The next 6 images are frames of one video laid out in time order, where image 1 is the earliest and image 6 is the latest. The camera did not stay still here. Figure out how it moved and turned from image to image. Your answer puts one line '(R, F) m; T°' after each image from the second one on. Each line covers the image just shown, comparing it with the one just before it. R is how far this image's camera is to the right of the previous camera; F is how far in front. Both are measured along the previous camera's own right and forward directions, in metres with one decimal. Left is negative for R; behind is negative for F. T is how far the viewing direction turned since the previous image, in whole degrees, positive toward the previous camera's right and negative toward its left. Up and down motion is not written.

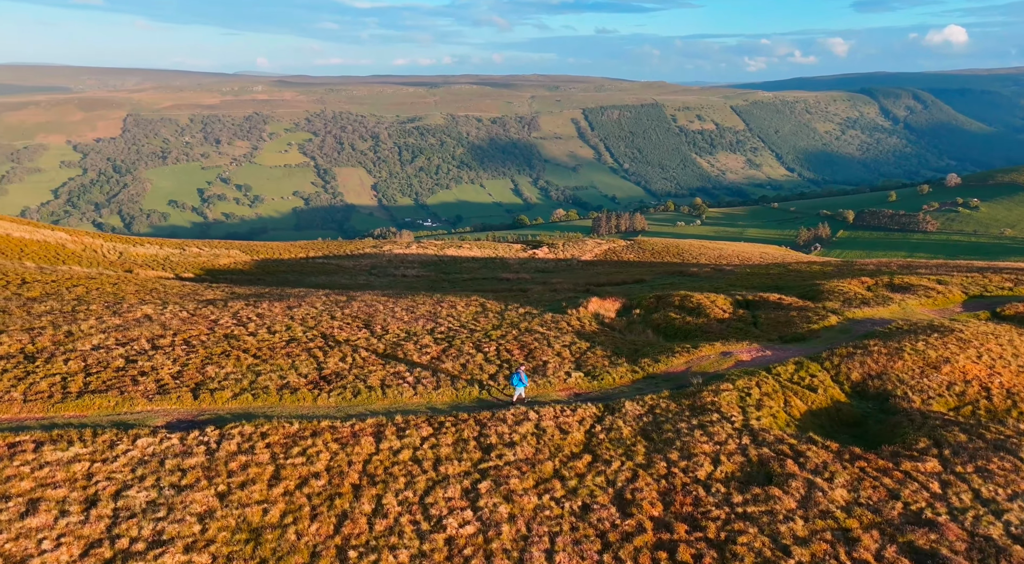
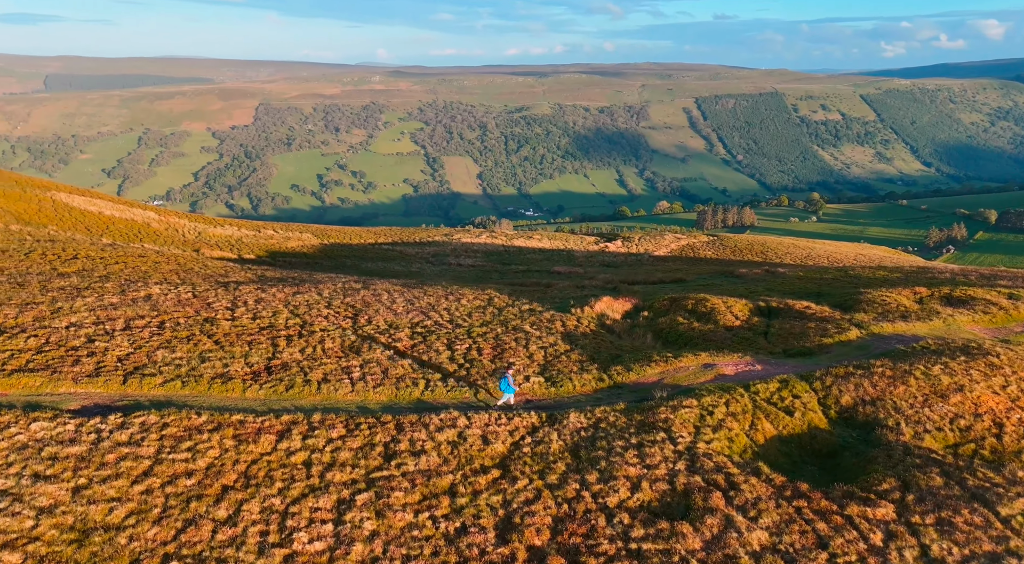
(+3.8, +1.5) m; -6°
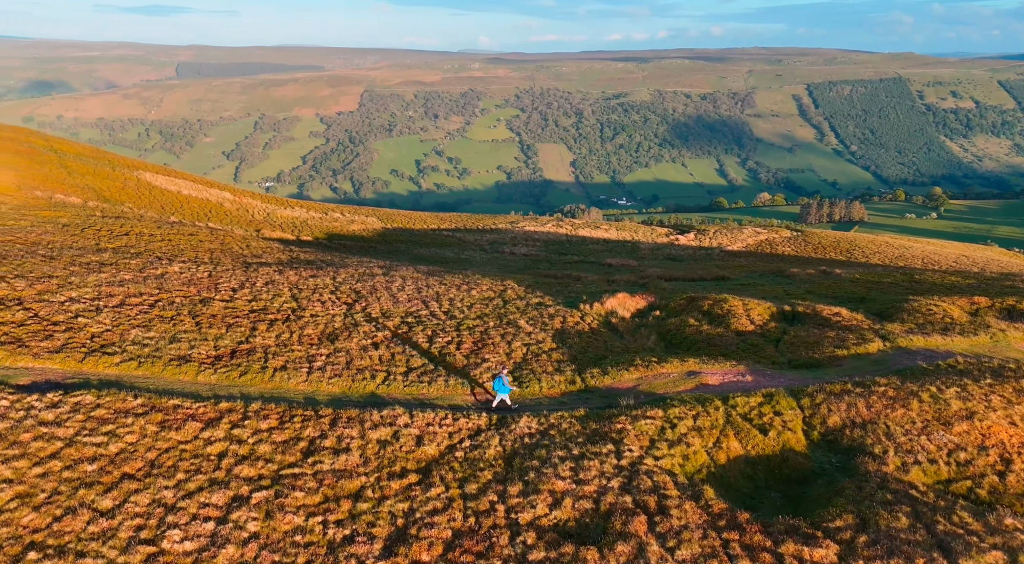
(+3.1, +1.2) m; -6°
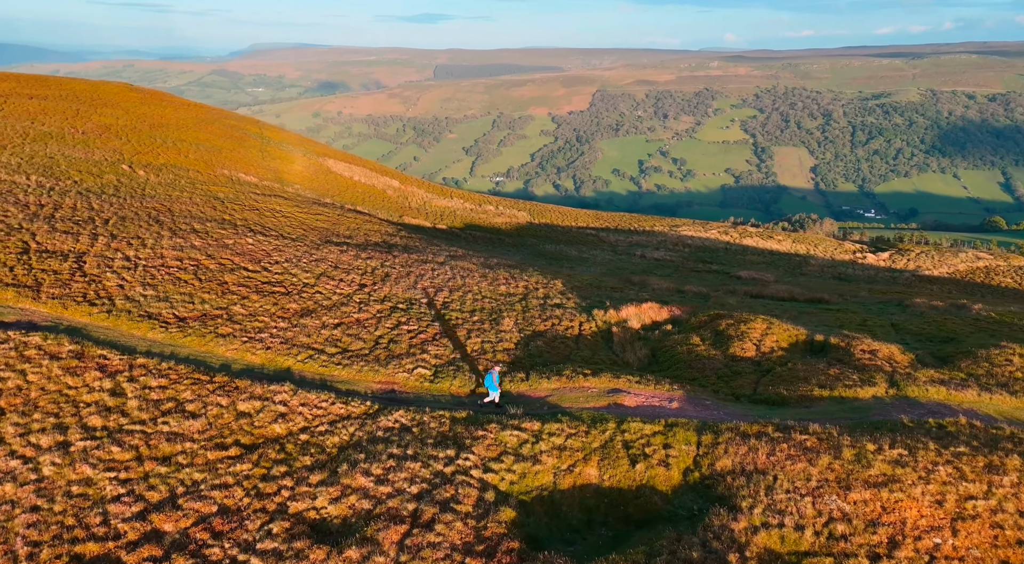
(+7.3, +1.5) m; -14°
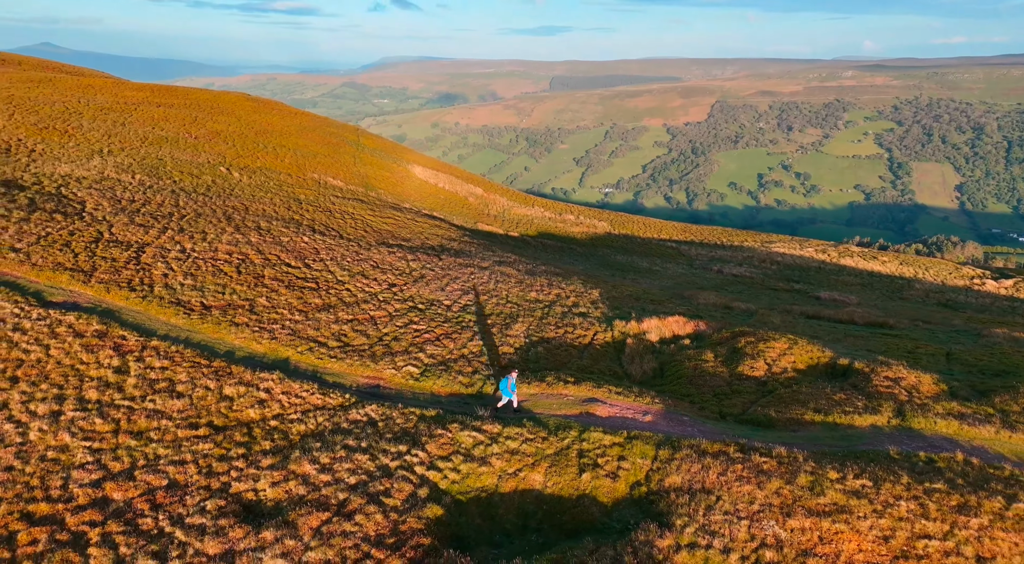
(+3.1, +0.1) m; -8°
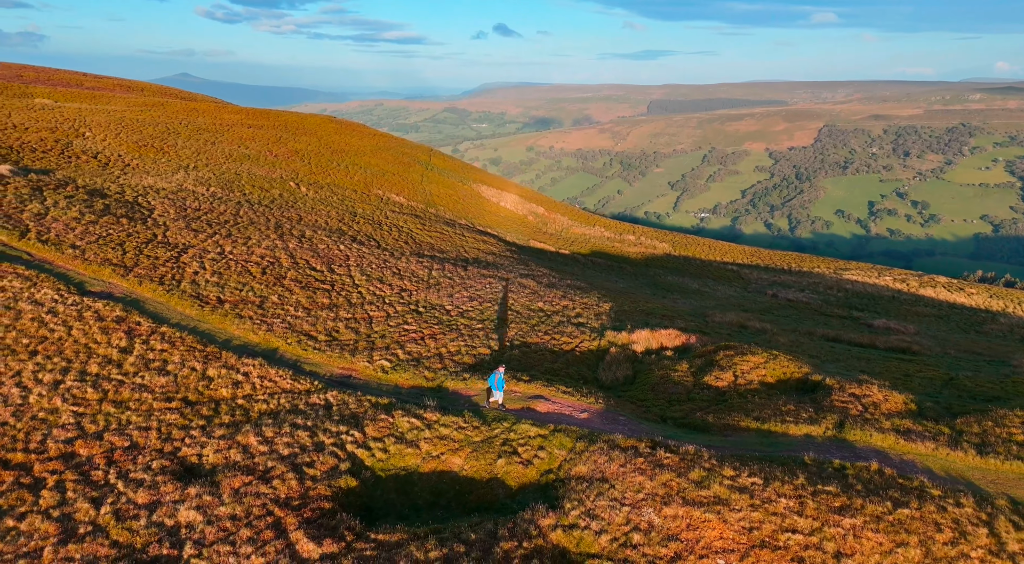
(+3.5, -1.0) m; -6°
